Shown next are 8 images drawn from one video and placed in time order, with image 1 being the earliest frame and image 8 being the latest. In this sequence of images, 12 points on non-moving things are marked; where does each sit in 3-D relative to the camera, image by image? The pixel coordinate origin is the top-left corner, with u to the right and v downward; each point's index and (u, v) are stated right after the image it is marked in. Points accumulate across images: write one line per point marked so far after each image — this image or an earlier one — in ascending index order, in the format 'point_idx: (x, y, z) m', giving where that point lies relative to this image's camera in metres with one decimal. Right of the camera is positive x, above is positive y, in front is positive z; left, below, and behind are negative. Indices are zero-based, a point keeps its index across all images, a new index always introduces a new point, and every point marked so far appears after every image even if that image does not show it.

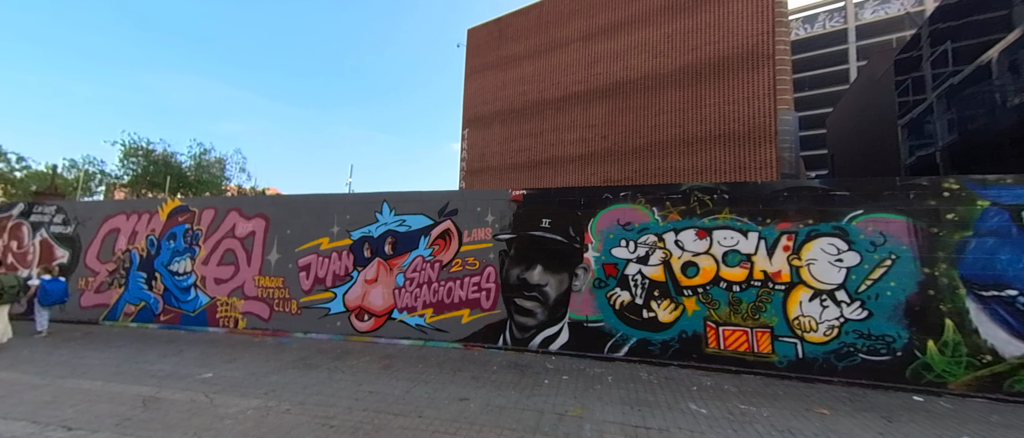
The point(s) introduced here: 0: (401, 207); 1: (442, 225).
0: (-2.2, +0.2, +5.9) m
1: (-1.4, -0.1, +5.8) m
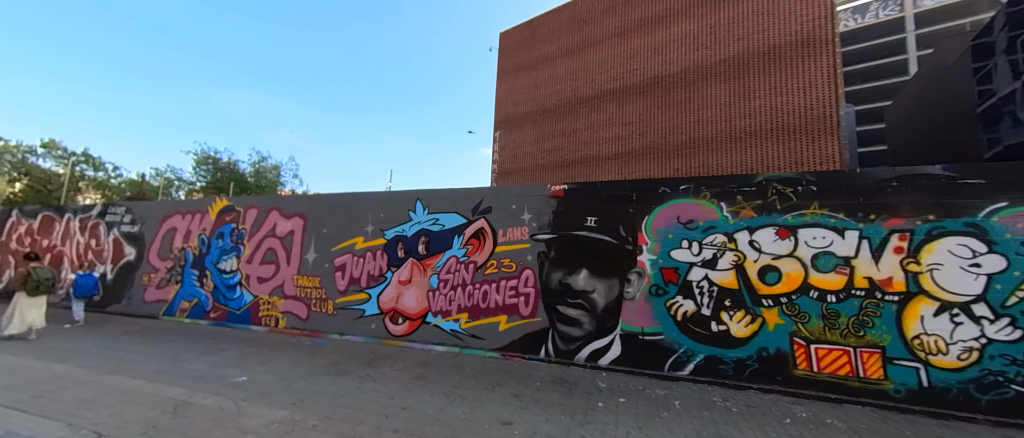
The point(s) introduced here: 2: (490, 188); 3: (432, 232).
0: (-1.5, +0.3, +5.6) m
1: (-0.7, -0.1, +5.4) m
2: (-0.4, +0.6, +5.4) m
3: (-1.5, -0.3, +5.5) m
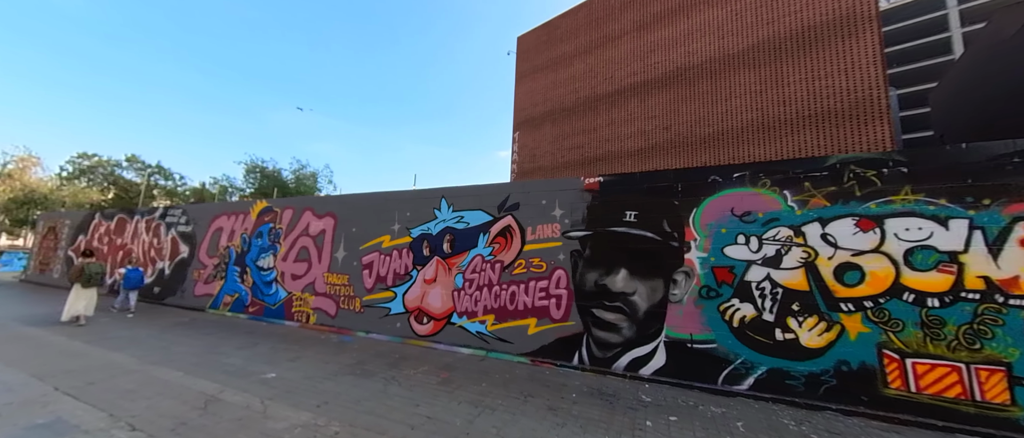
0: (-1.0, +0.3, +5.4) m
1: (-0.2, 0.0, +5.1) m
2: (+0.1, +0.6, +5.1) m
3: (-1.0, -0.2, +5.3) m
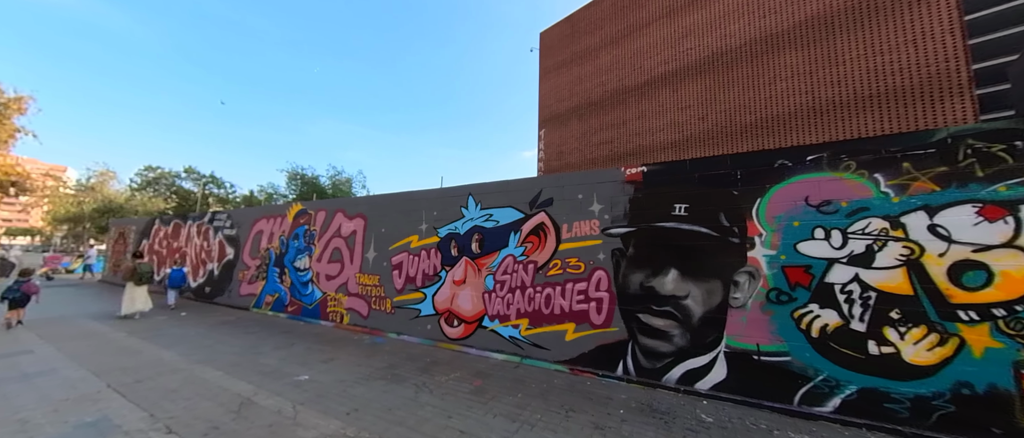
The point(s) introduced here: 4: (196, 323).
0: (-0.4, +0.3, +5.1) m
1: (+0.4, 0.0, +4.7) m
2: (+0.6, +0.7, +4.8) m
3: (-0.4, -0.2, +5.1) m
4: (-7.0, -2.3, +6.5) m
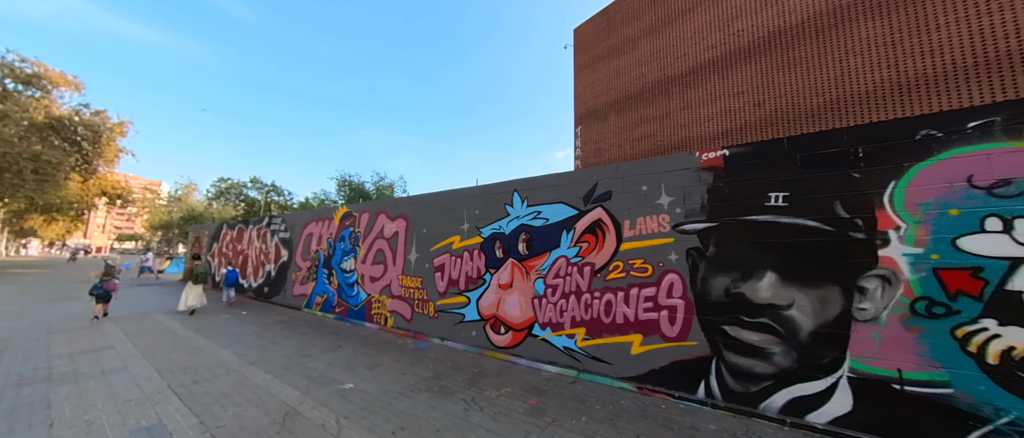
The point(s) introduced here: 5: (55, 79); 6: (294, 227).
0: (+0.4, +0.4, +4.7) m
1: (+1.1, +0.1, +4.2) m
2: (+1.3, +0.7, +4.2) m
3: (+0.3, -0.1, +4.6) m
4: (-6.0, -2.4, +6.8) m
5: (-28.3, +8.7, +18.4) m
6: (-7.1, -0.2, +9.6) m
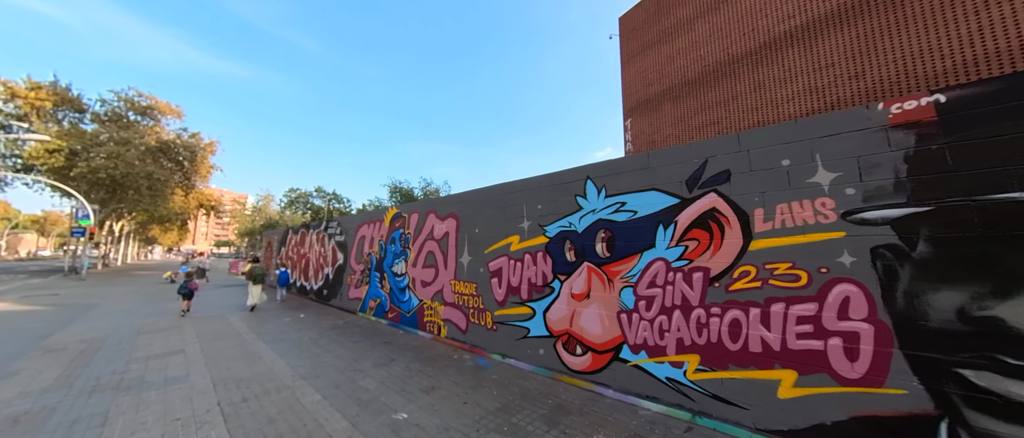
0: (+1.3, +0.5, +3.7) m
1: (+2.0, +0.2, +3.2) m
2: (+2.2, +0.9, +3.1) m
3: (+1.3, -0.1, +3.7) m
4: (-4.6, -2.5, +6.8) m
5: (-25.3, +8.0, +21.4) m
6: (-5.4, -0.4, +9.7) m
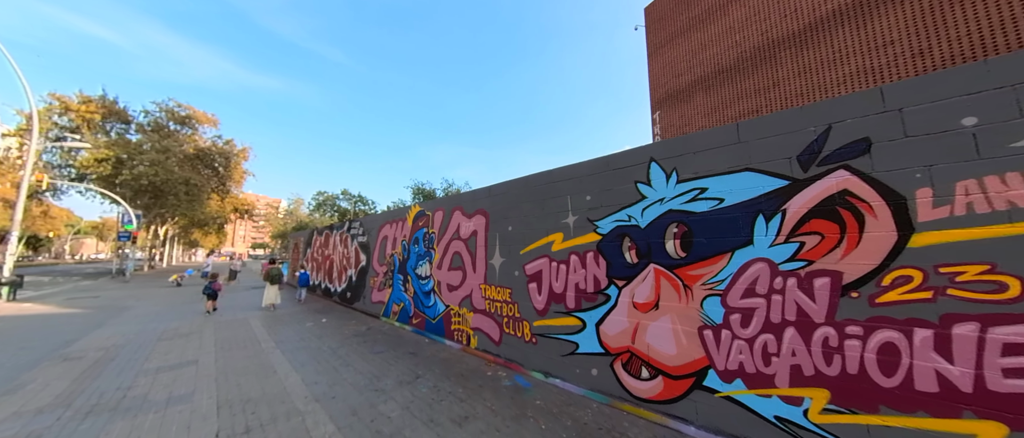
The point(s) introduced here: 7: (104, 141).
0: (+1.8, +0.6, +3.0) m
1: (+2.5, +0.3, +2.4) m
2: (+2.7, +1.0, +2.3) m
3: (+1.8, 0.0, +2.9) m
4: (-3.8, -2.5, +6.4) m
5: (-23.7, +7.7, +22.4) m
6: (-4.5, -0.4, +9.3) m
7: (-26.7, +5.1, +19.3) m
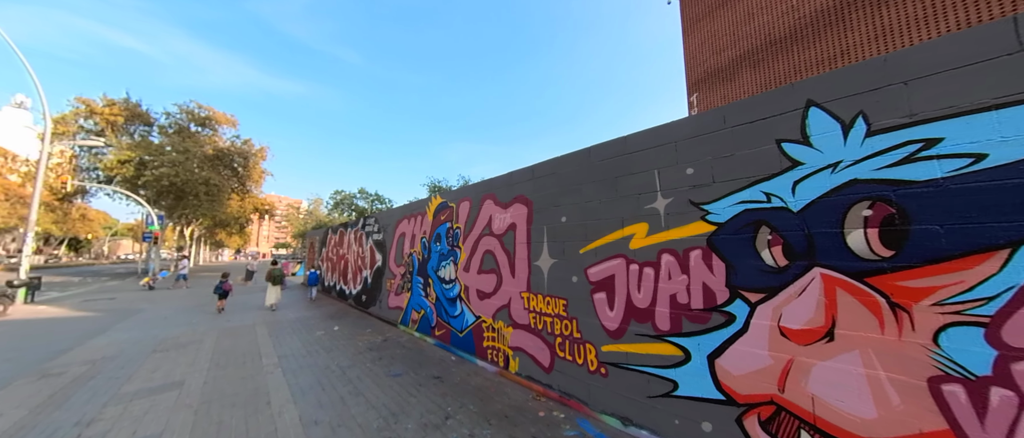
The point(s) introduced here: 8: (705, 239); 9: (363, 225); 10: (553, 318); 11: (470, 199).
0: (+2.4, +0.7, +1.8) m
1: (+3.0, +0.4, +1.1) m
2: (+3.1, +1.1, +1.1) m
3: (+2.3, +0.2, +1.7) m
4: (-3.1, -2.4, +5.5) m
5: (-22.3, +7.7, +22.4) m
6: (-3.6, -0.3, +8.4) m
7: (-25.4, +5.1, +19.5) m
8: (+1.6, -0.2, +2.5) m
9: (-5.1, -0.2, +10.1) m
10: (+0.5, -1.2, +3.6) m
11: (-0.7, +0.3, +5.2) m
